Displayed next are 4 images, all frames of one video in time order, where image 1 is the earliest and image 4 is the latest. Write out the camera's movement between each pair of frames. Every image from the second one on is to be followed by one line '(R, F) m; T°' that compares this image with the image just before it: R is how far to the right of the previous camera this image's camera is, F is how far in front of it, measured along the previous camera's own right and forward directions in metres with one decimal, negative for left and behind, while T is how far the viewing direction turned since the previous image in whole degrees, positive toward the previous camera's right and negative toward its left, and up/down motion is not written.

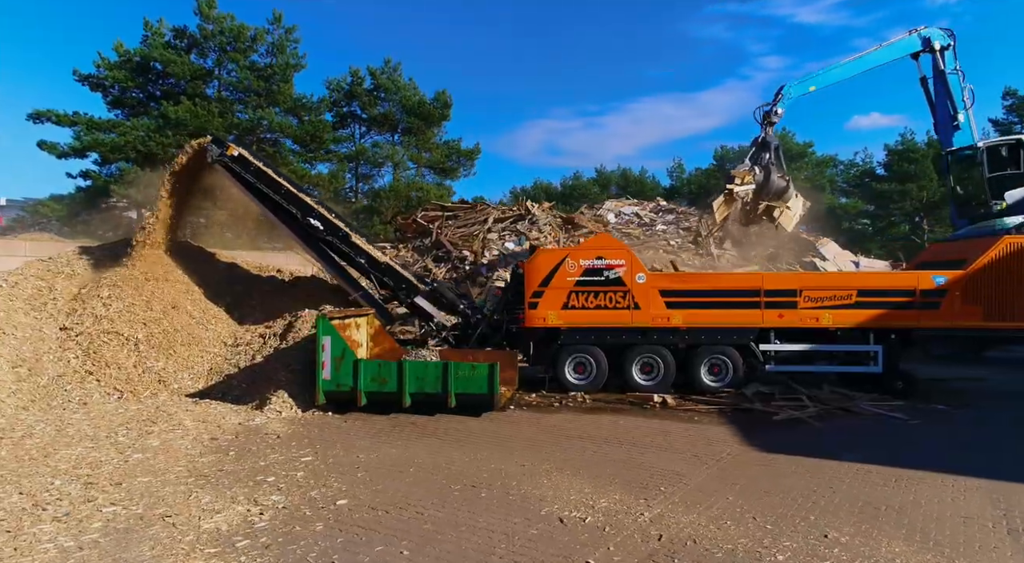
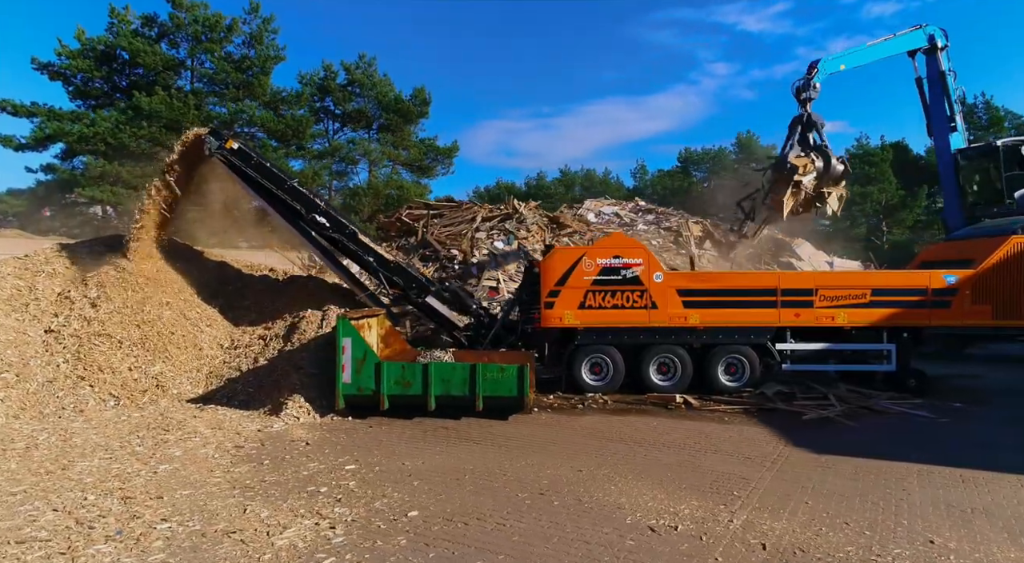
(-0.7, +0.2) m; +3°
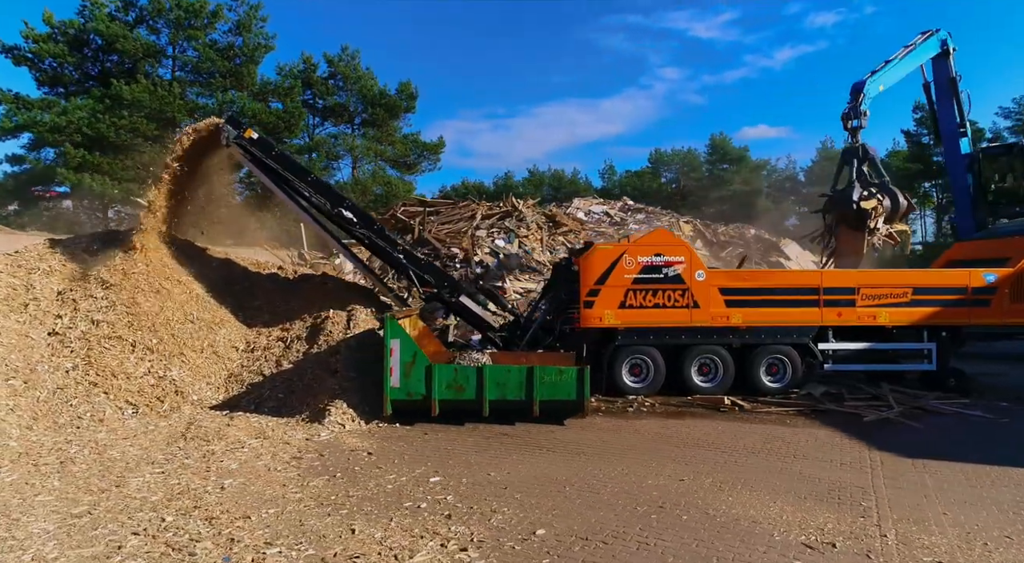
(-0.9, +0.3) m; +3°
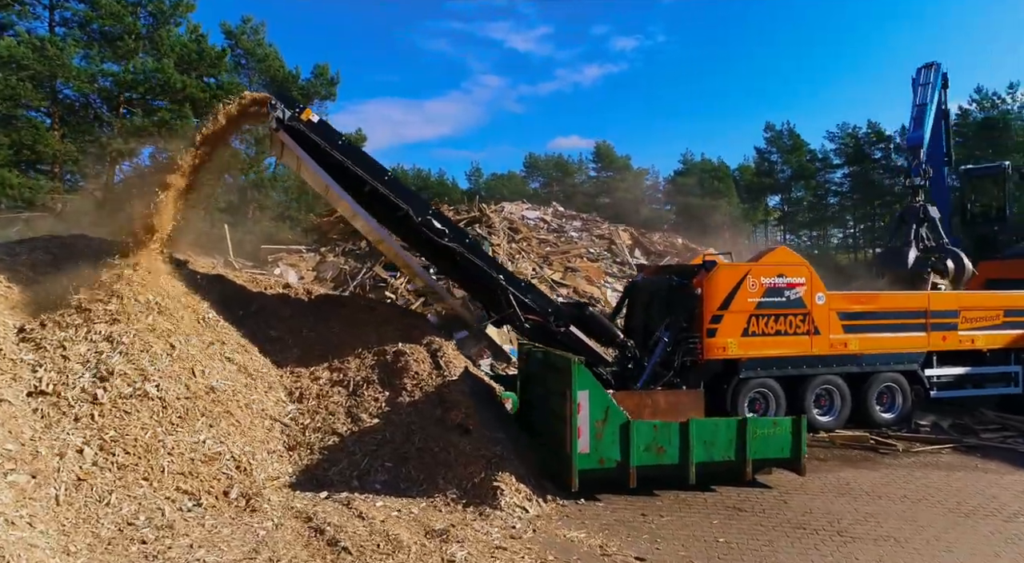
(-2.9, +1.5) m; +12°
